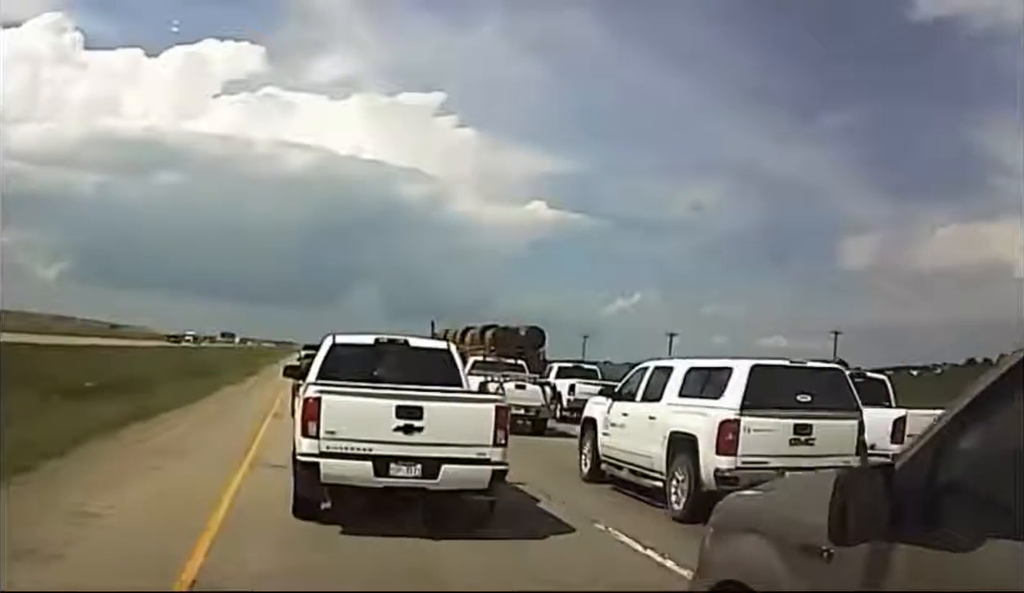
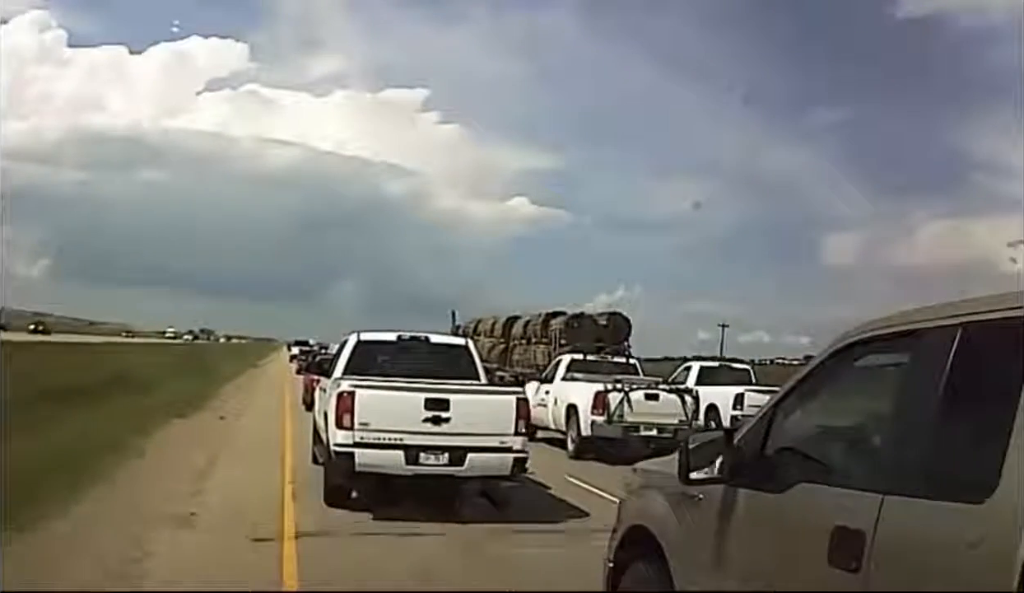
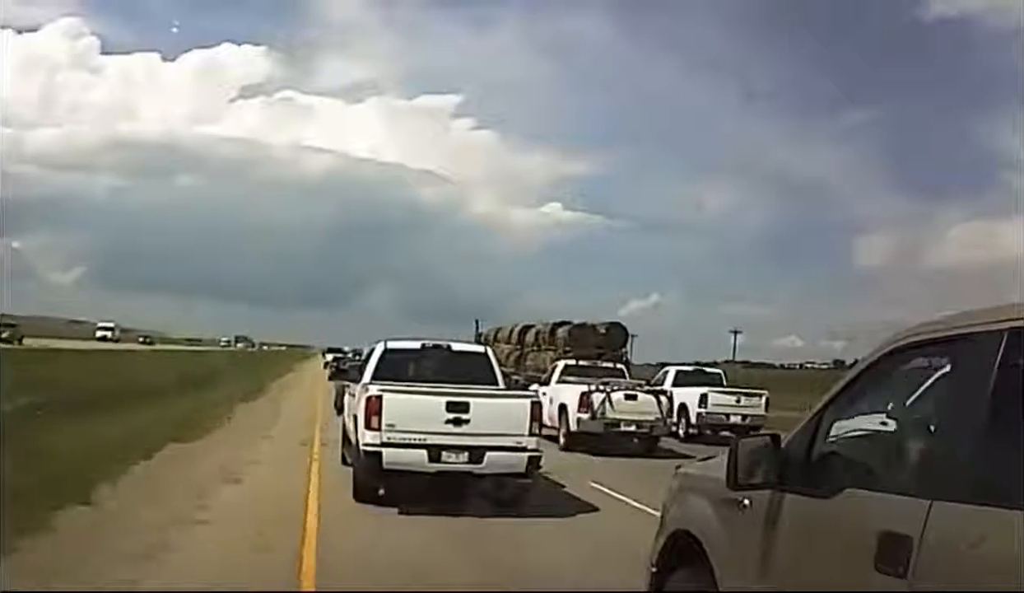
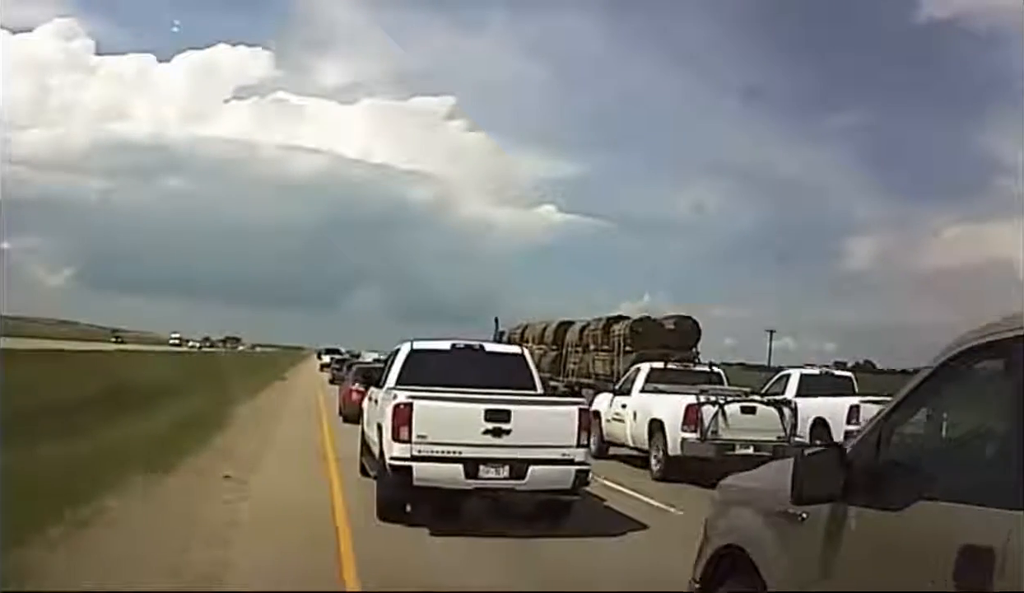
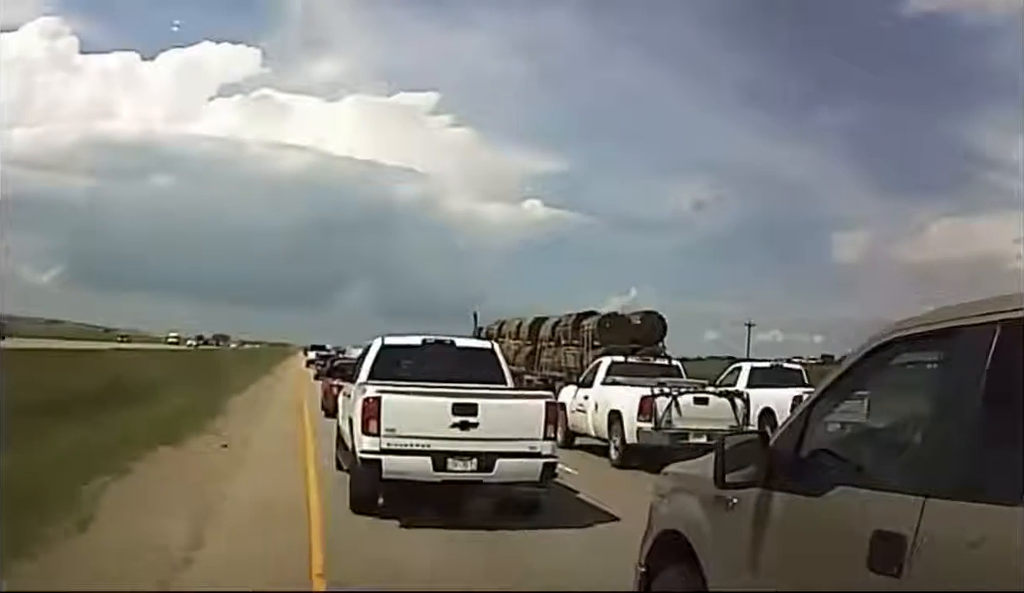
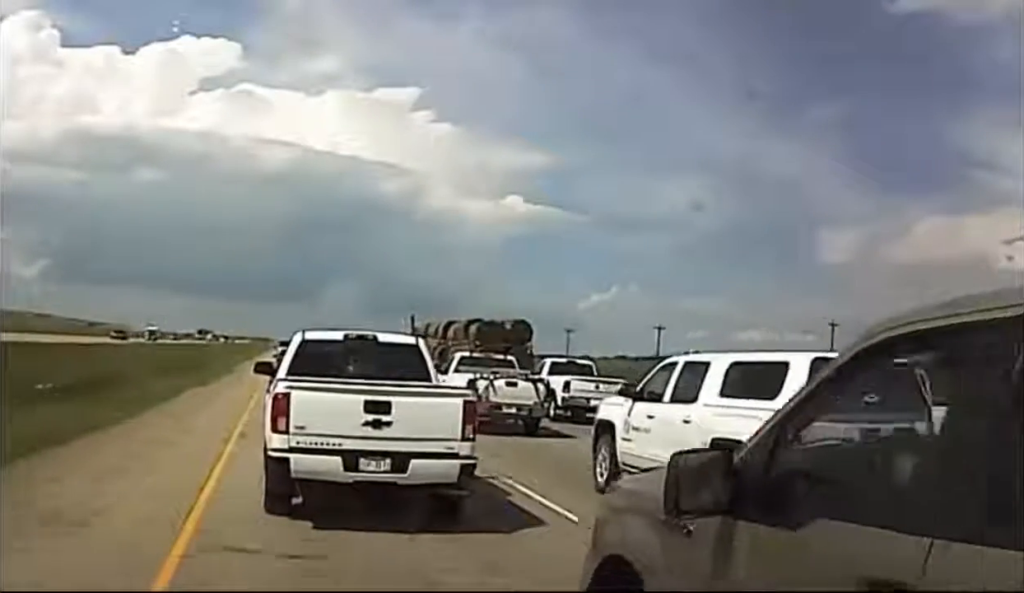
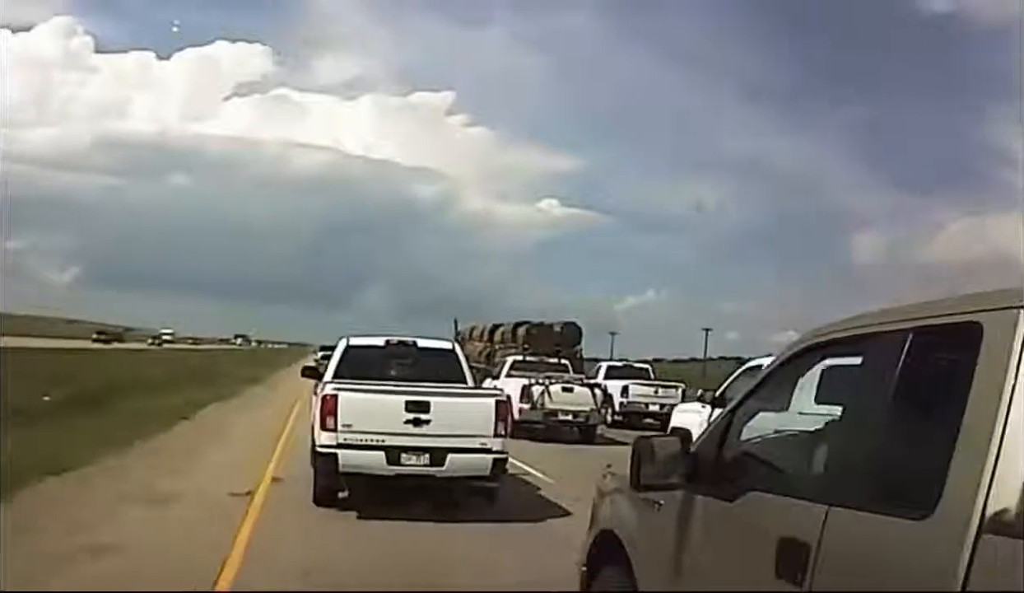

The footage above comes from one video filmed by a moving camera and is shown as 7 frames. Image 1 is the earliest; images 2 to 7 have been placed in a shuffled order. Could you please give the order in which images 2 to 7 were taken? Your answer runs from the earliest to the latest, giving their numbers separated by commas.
6, 7, 3, 2, 5, 4
